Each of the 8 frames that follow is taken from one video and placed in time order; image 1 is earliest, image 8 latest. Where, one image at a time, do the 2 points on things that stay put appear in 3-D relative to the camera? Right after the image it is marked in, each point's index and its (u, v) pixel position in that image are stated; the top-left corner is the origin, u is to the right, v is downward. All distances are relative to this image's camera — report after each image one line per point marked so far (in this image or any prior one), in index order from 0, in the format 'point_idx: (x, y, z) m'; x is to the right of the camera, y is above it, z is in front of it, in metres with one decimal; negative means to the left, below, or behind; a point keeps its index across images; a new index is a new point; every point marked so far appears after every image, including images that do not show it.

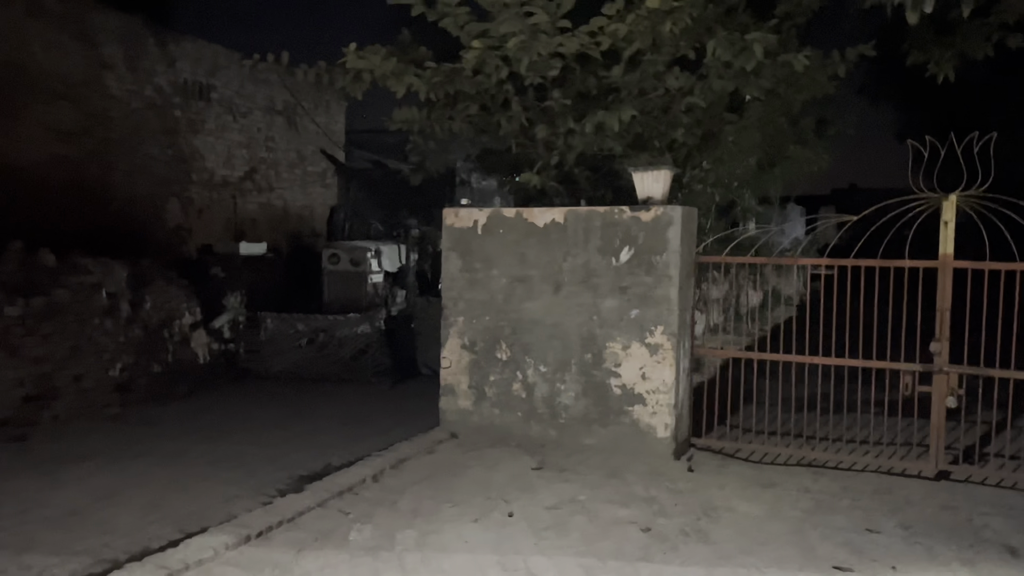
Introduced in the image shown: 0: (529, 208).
0: (+0.1, +0.6, +5.7) m
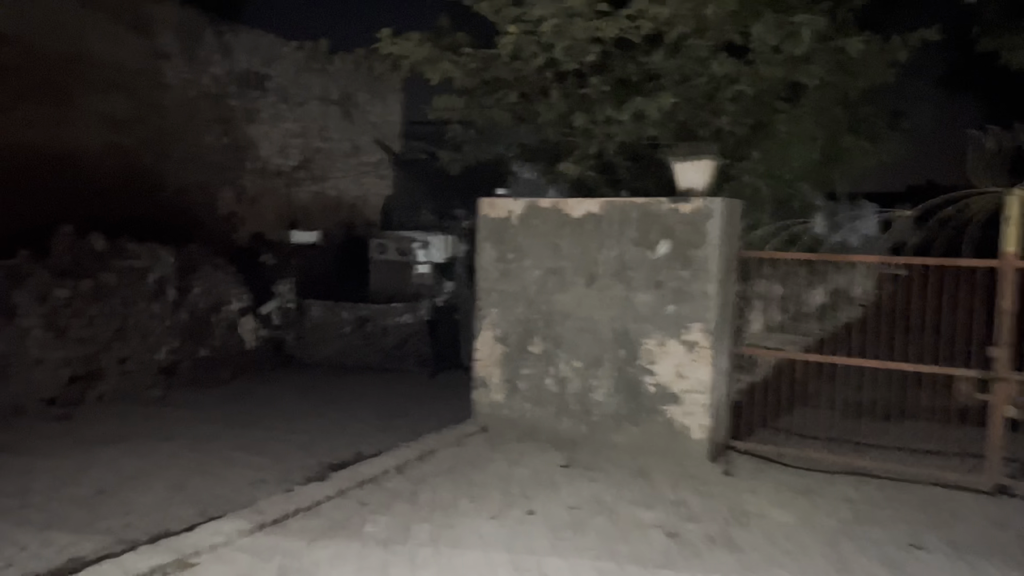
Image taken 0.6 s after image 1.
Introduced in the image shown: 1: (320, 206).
0: (+0.4, +0.6, +5.5) m
1: (-2.7, +1.2, +11.6) m
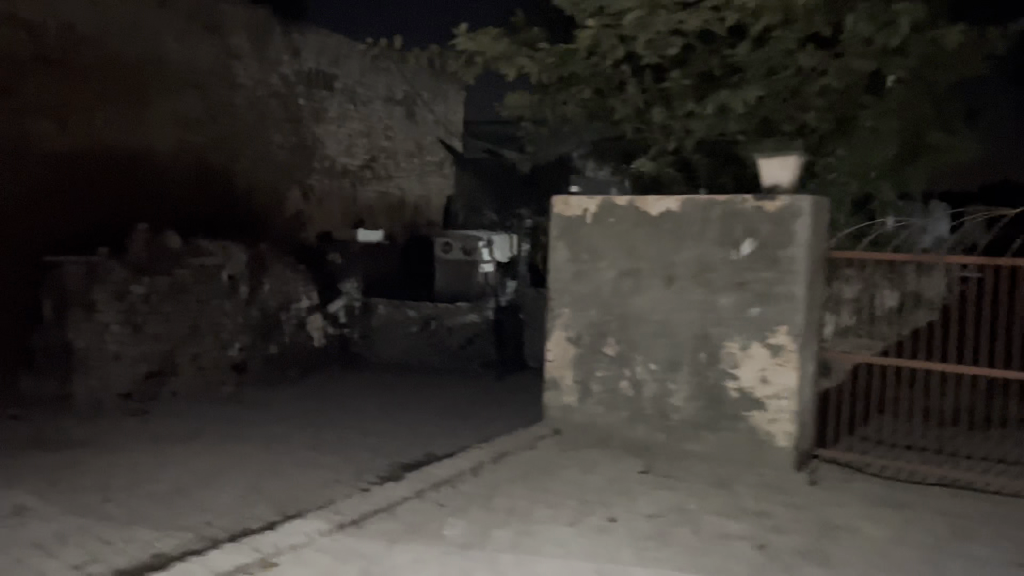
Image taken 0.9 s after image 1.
0: (+0.9, +0.6, +5.4) m
1: (-1.8, +1.2, +11.7) m
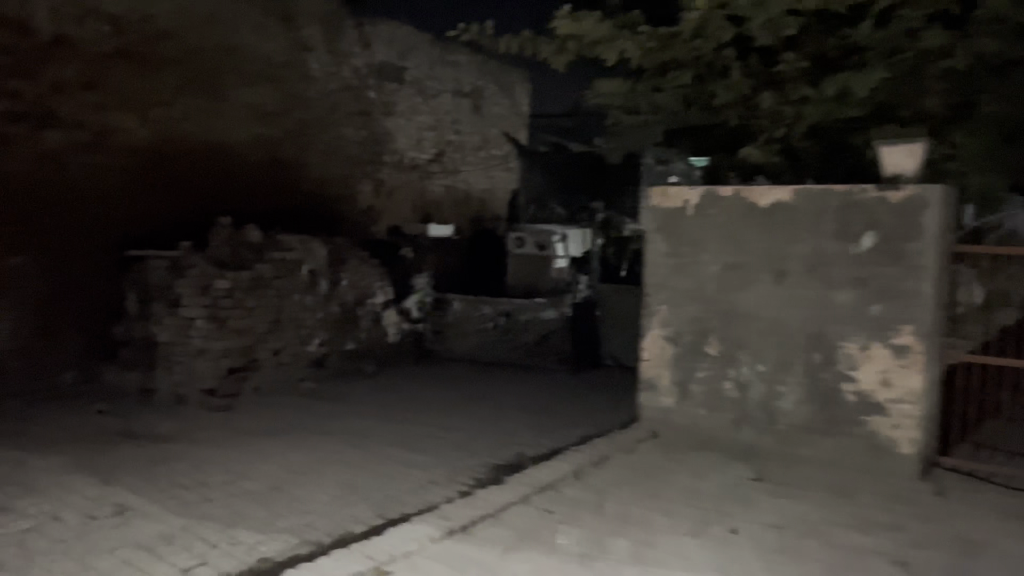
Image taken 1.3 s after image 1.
0: (+1.5, +0.6, +5.1) m
1: (-0.8, +1.2, +11.5) m
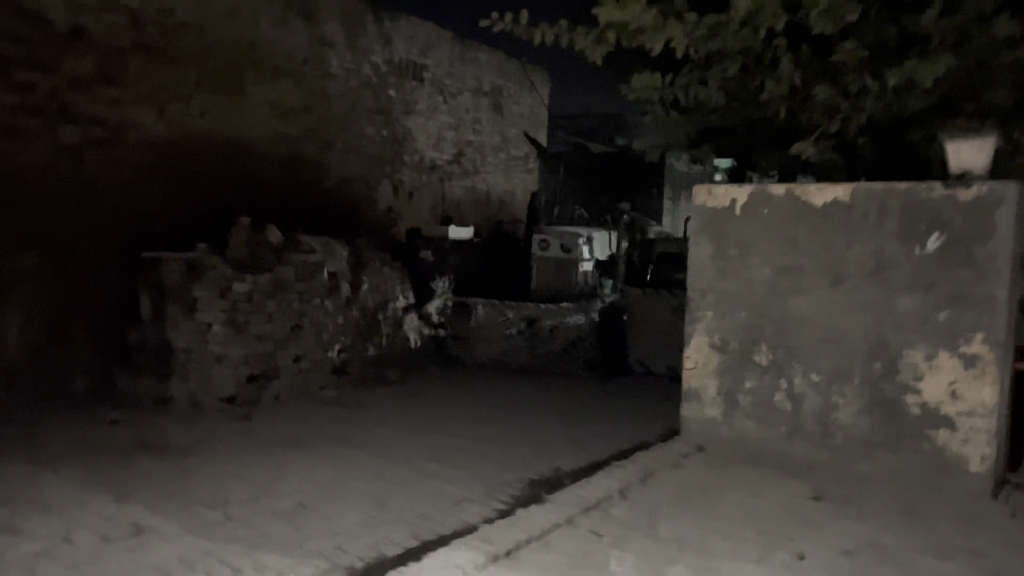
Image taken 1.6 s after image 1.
0: (+1.7, +0.6, +4.8) m
1: (-0.5, +1.2, +11.2) m
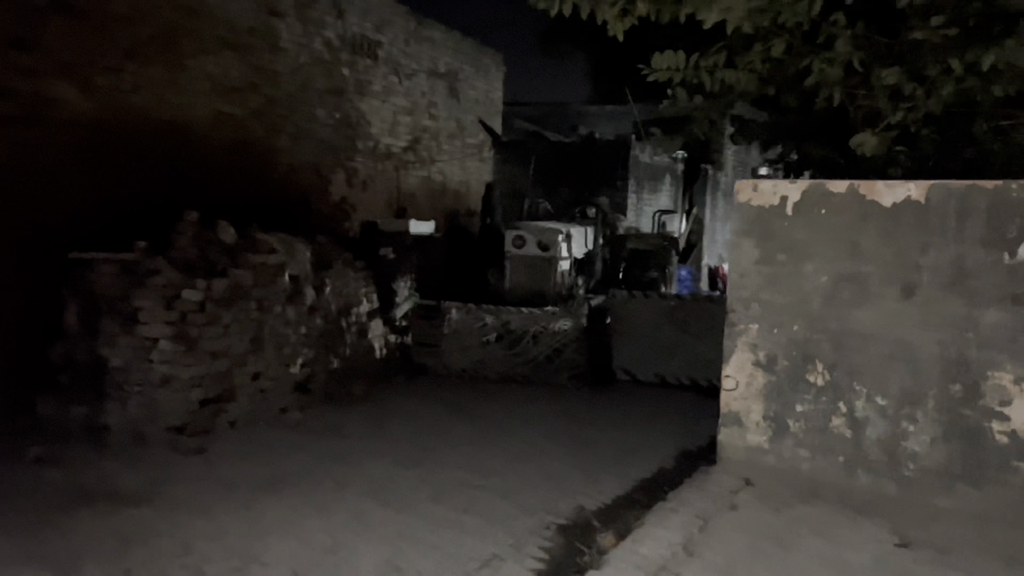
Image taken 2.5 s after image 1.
0: (+1.8, +0.5, +4.2) m
1: (-1.1, +1.2, +10.4) m
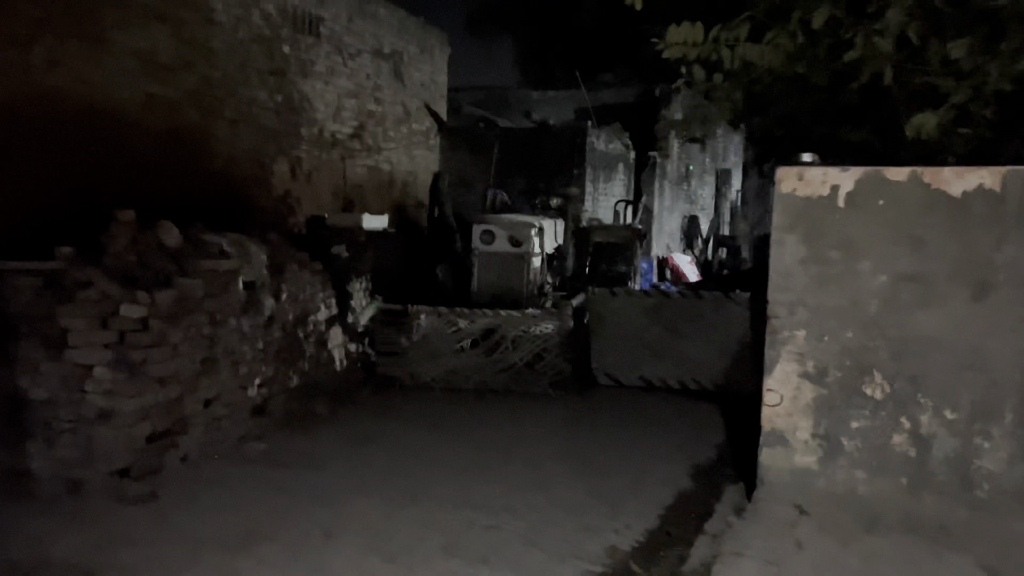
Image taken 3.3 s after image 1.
0: (+1.9, +0.5, +3.7) m
1: (-1.6, +1.2, +9.6) m
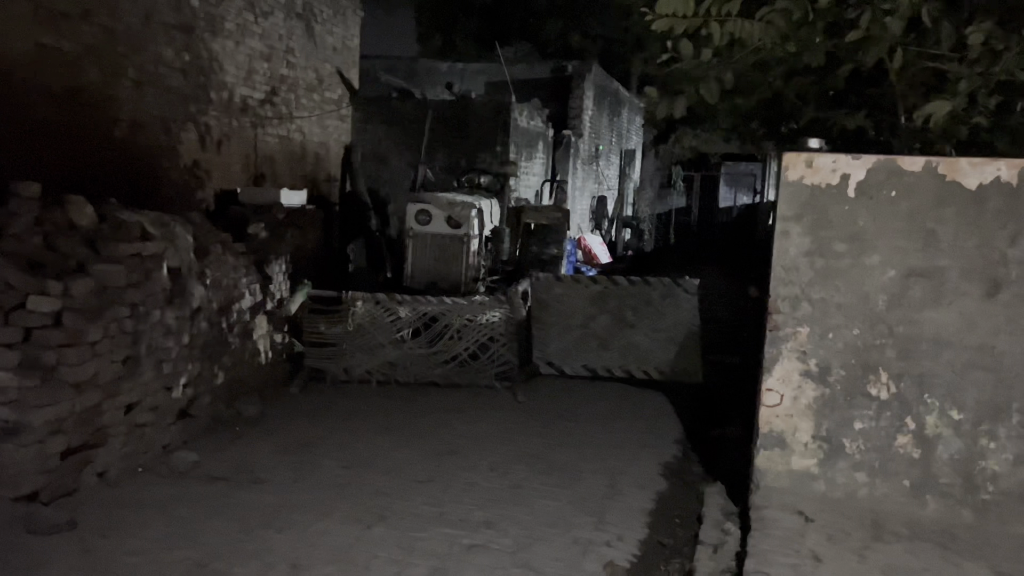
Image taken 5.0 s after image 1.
0: (+1.9, +0.6, +3.5) m
1: (-2.4, +1.4, +8.8) m
